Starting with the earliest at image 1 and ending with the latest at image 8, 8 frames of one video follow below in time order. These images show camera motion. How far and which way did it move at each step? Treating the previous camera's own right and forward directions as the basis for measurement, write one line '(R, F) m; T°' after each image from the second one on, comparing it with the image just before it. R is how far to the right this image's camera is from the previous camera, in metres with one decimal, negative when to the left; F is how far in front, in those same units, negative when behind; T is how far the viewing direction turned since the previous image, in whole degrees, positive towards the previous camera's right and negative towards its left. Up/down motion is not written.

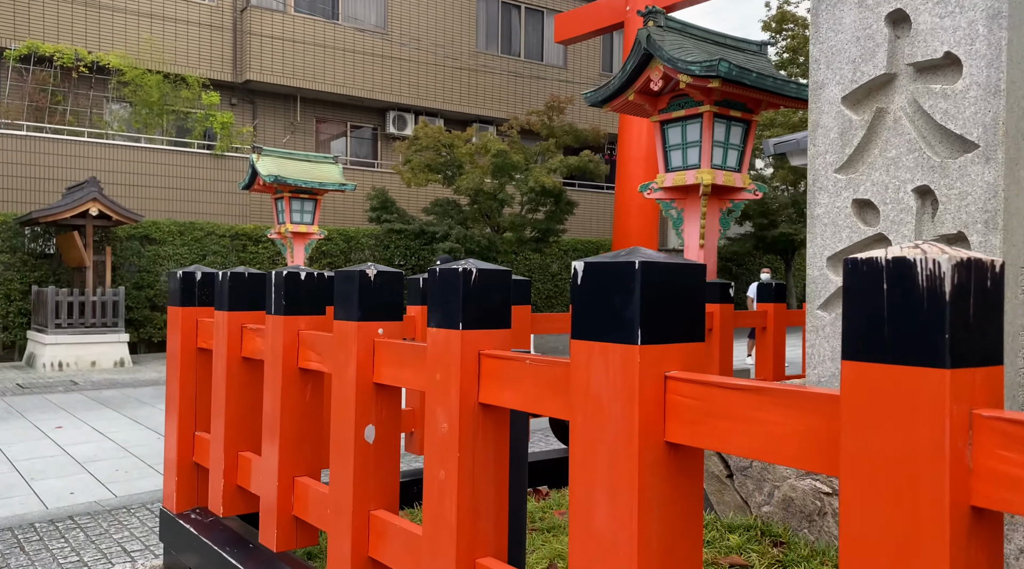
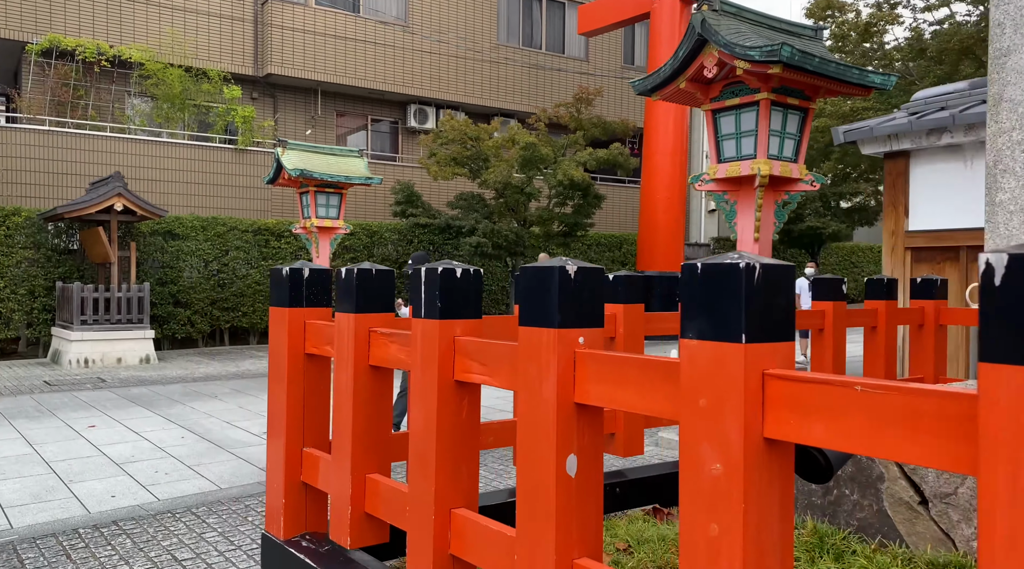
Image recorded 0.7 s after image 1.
(-0.3, +0.2) m; -1°
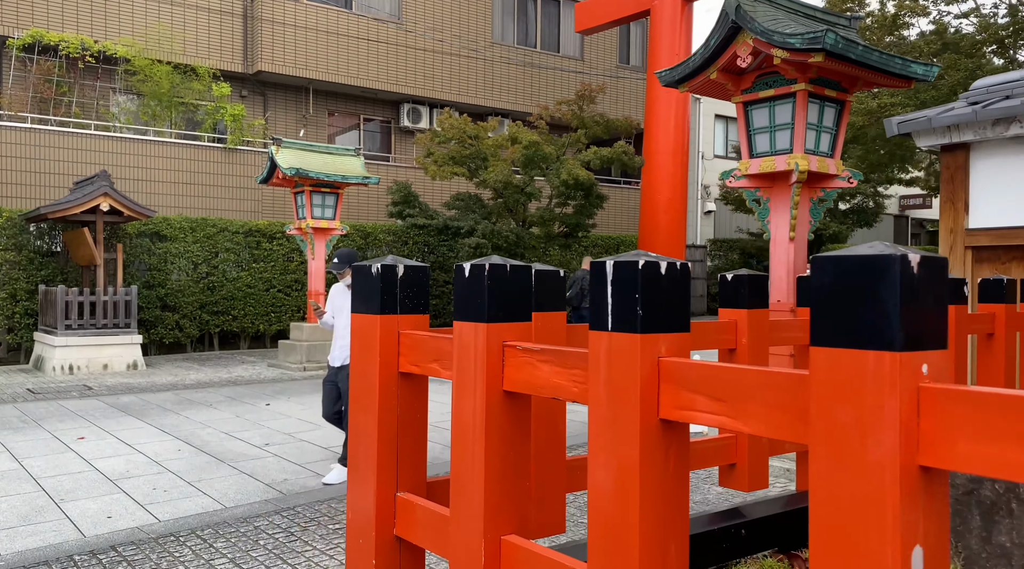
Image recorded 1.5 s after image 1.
(-0.3, +0.4) m; +1°
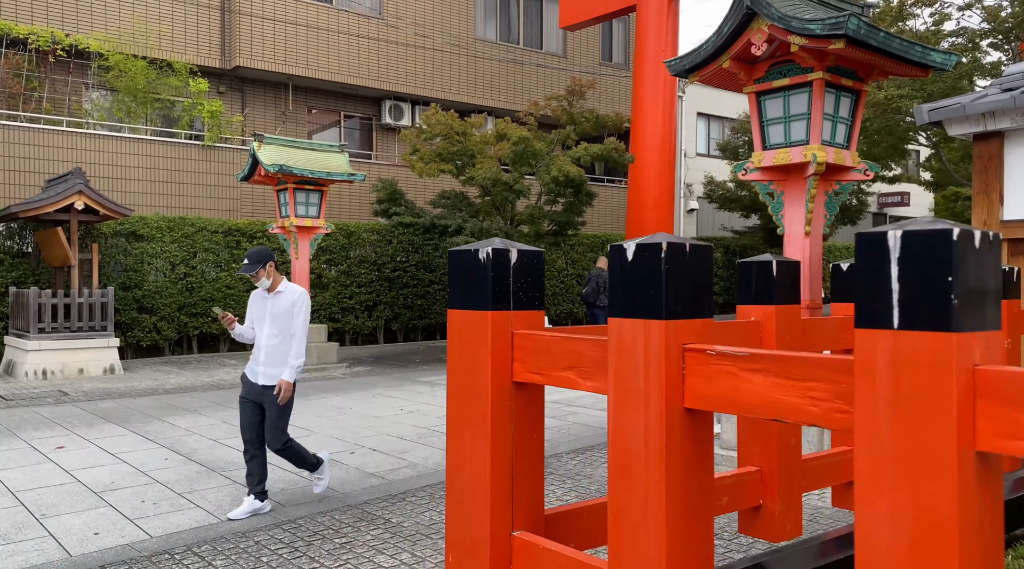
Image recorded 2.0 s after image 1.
(-0.2, +0.3) m; +2°
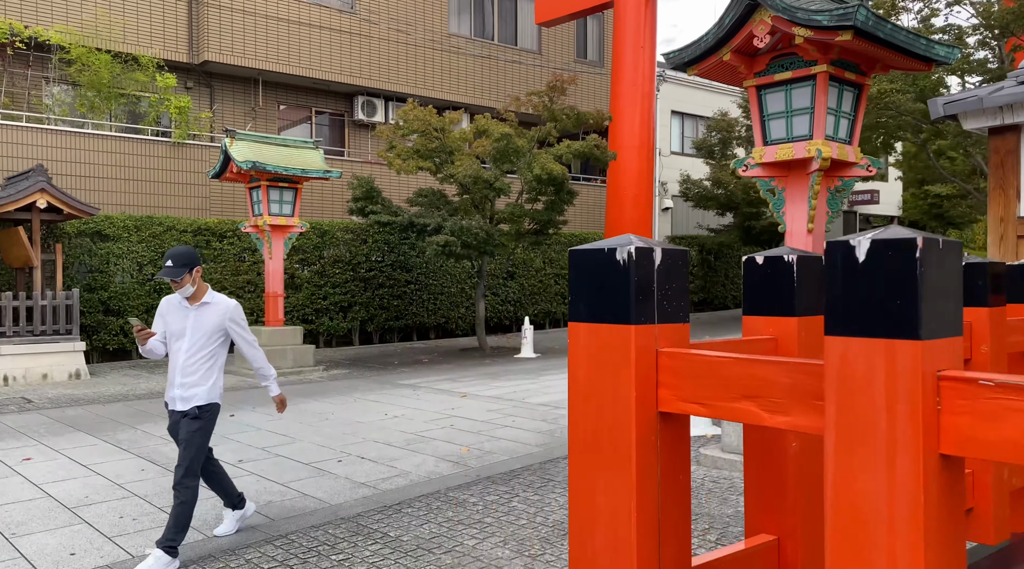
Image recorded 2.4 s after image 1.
(-0.2, +0.2) m; +2°
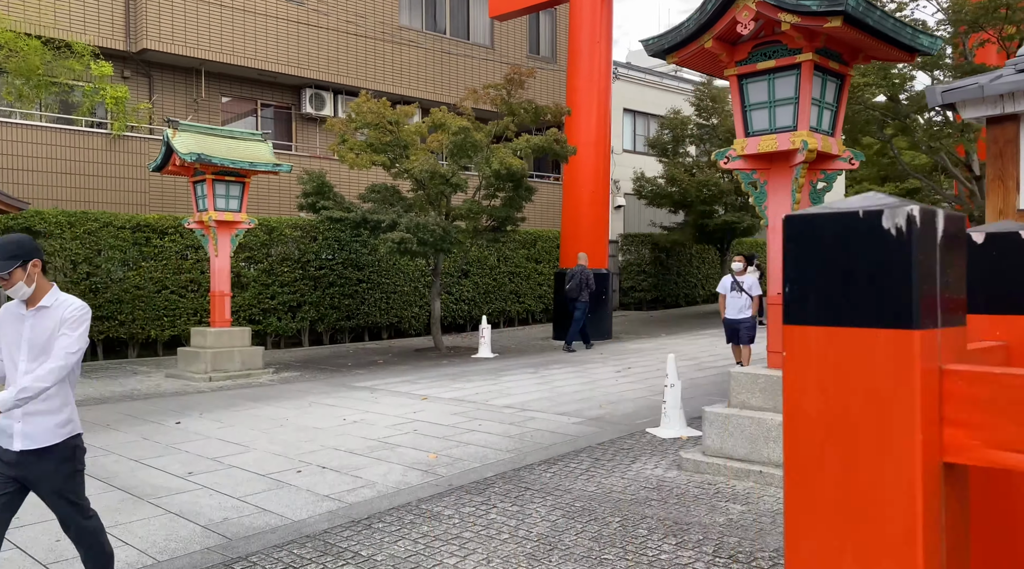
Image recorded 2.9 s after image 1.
(-0.2, +0.3) m; +4°
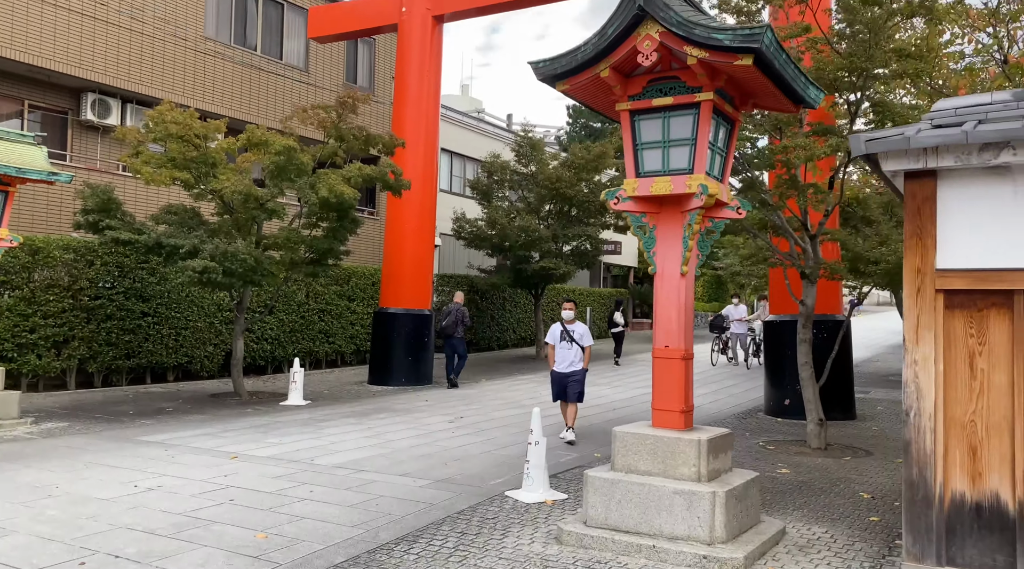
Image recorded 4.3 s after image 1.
(-0.5, +0.9) m; +15°
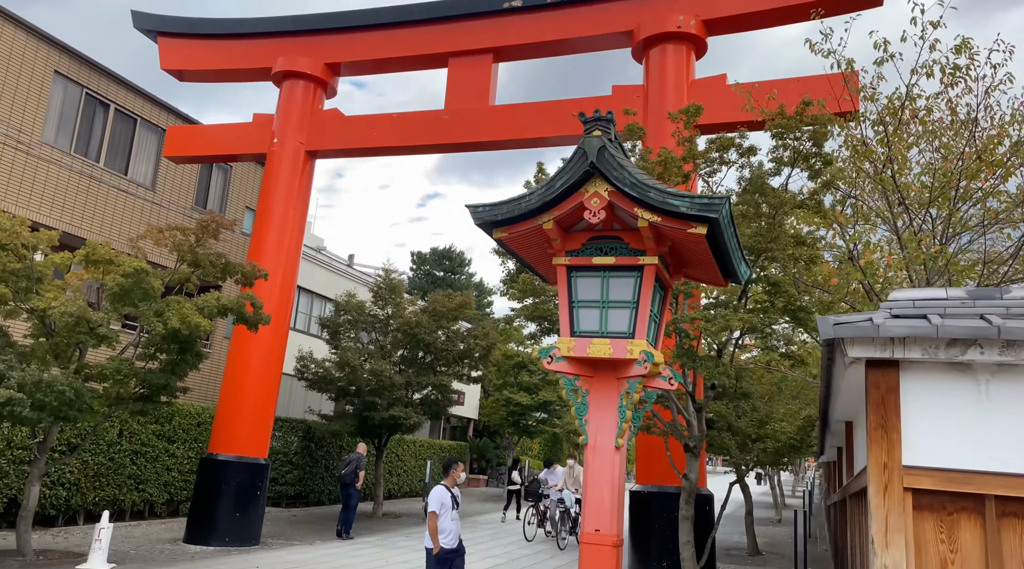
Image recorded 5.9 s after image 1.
(-0.6, +0.6) m; +12°
